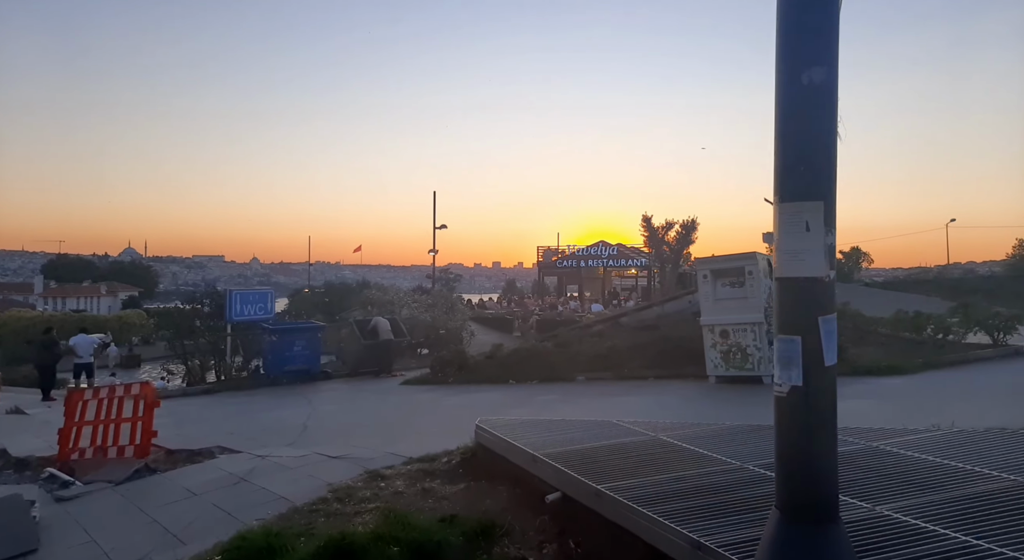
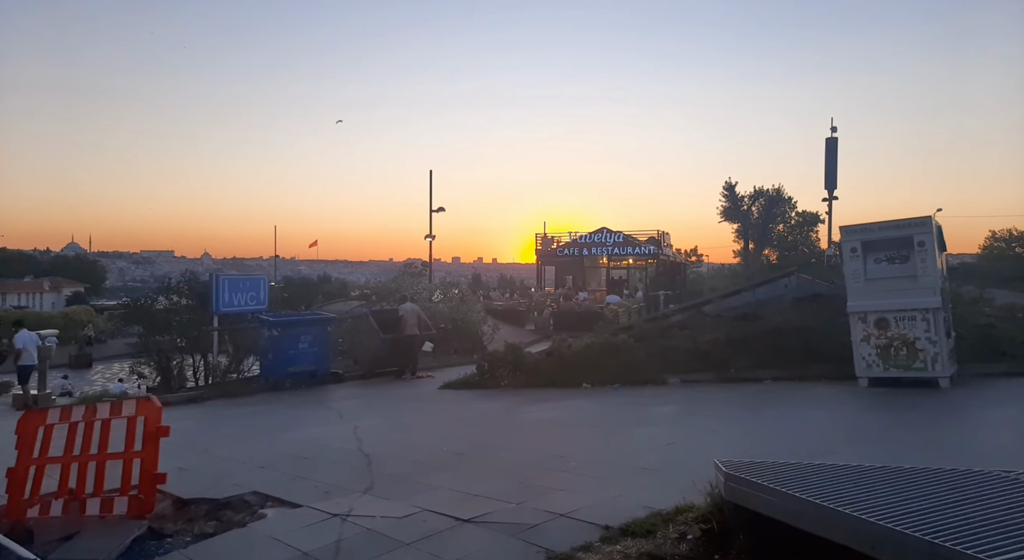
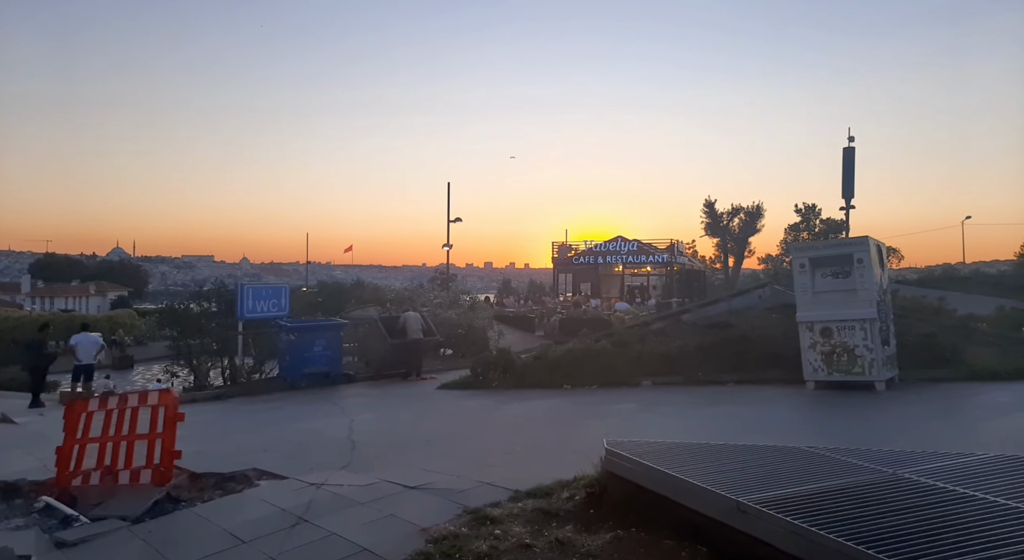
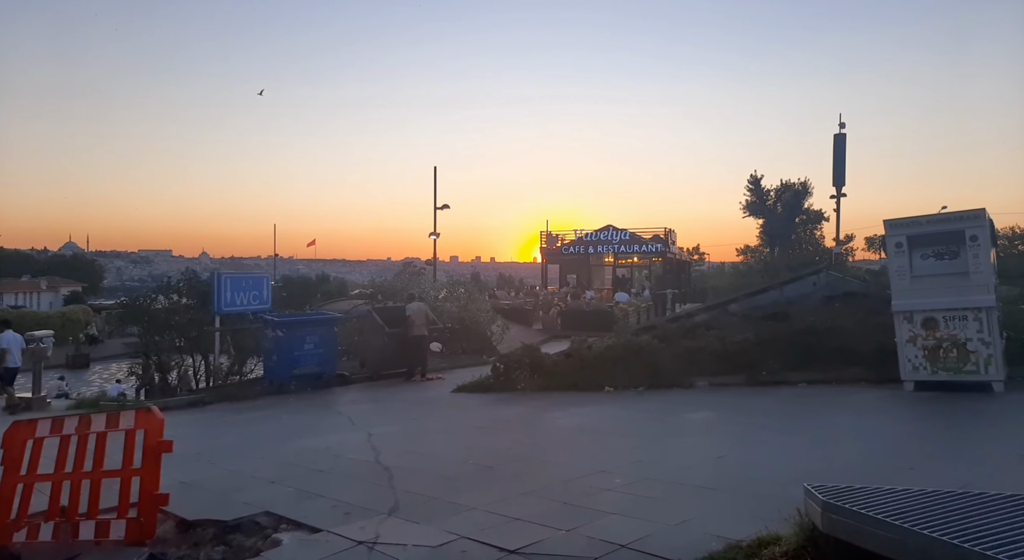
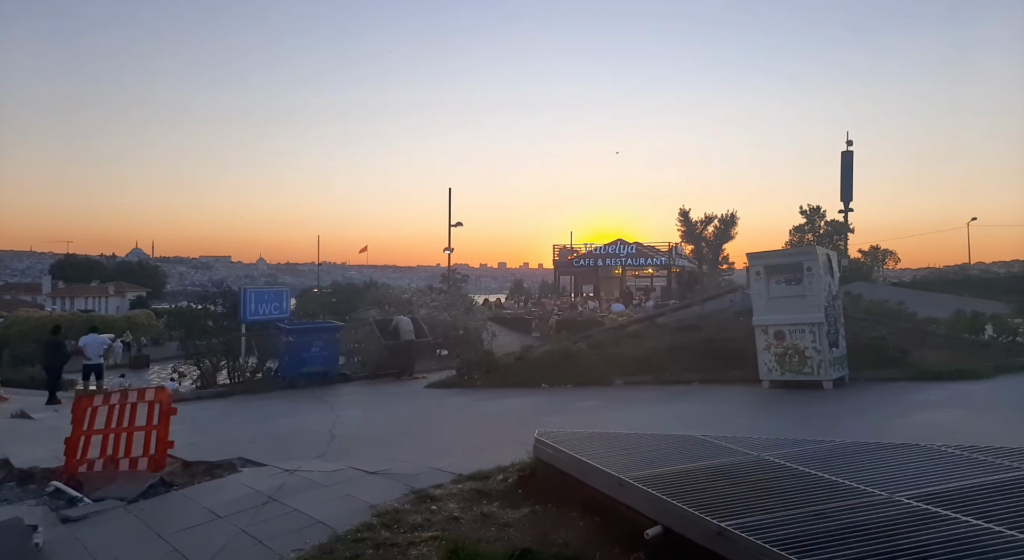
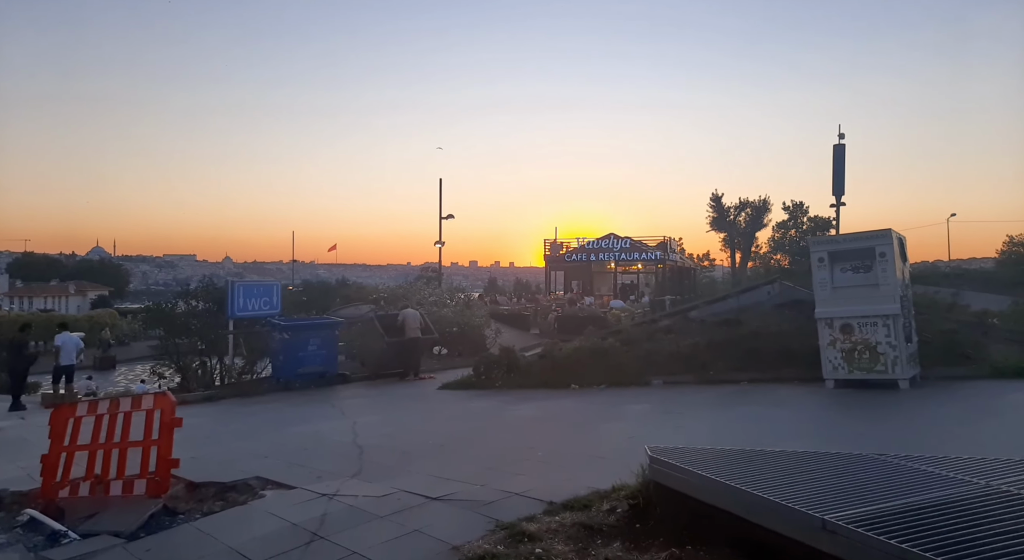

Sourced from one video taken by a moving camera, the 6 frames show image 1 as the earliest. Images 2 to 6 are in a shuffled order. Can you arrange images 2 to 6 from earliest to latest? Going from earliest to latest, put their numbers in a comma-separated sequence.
5, 3, 6, 2, 4
